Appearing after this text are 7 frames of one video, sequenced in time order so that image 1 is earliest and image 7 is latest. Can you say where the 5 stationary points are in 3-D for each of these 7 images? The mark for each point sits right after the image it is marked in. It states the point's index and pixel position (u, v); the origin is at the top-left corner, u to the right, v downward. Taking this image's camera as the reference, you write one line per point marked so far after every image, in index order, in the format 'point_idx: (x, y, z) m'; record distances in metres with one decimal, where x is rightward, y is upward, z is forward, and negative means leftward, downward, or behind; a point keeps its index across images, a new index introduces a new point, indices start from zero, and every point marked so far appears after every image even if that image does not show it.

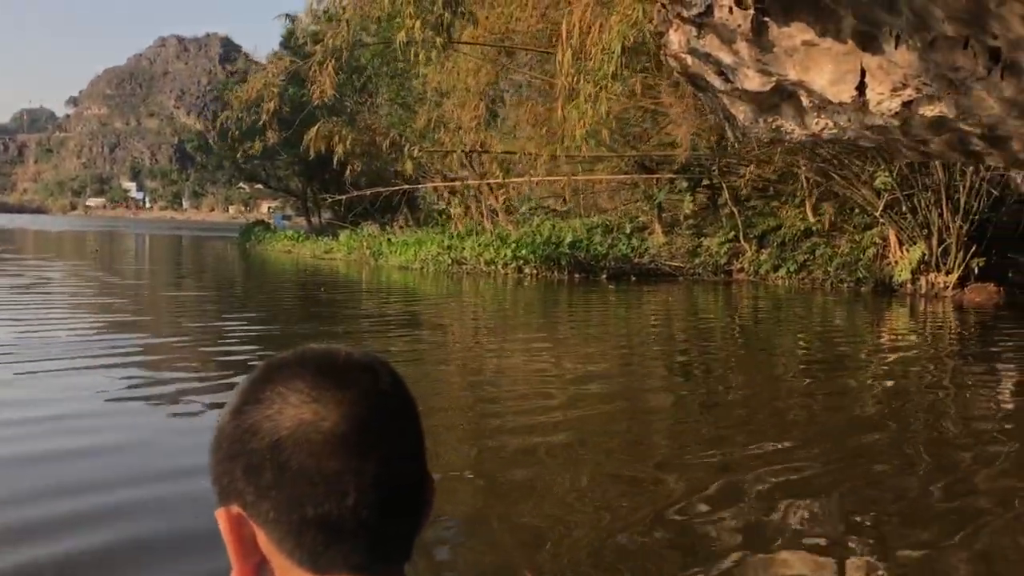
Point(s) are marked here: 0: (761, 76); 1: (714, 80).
0: (+1.1, +1.0, +4.5) m
1: (+1.0, +1.0, +4.8) m
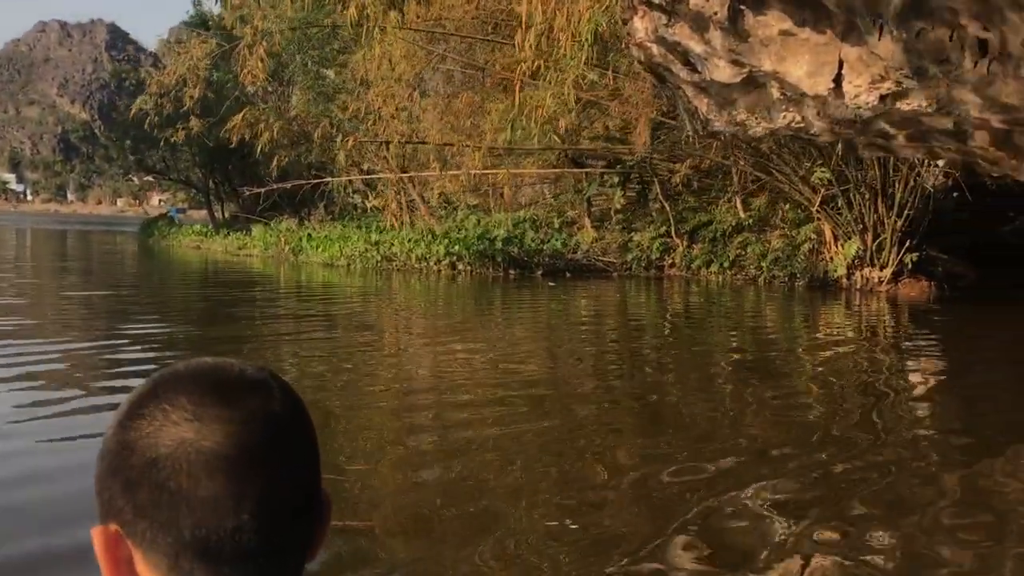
0: (+1.0, +1.0, +4.4) m
1: (+0.8, +1.0, +4.7) m
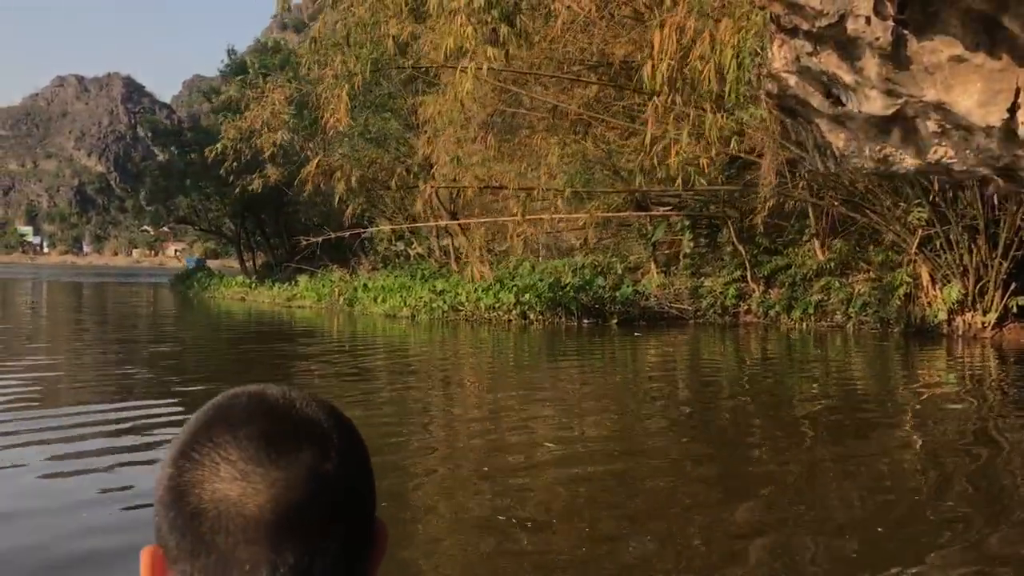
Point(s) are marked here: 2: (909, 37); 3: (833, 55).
0: (+1.5, +0.8, +4.0) m
1: (+1.3, +0.8, +4.3) m
2: (+1.5, +0.9, +3.7) m
3: (+1.3, +0.9, +4.0) m
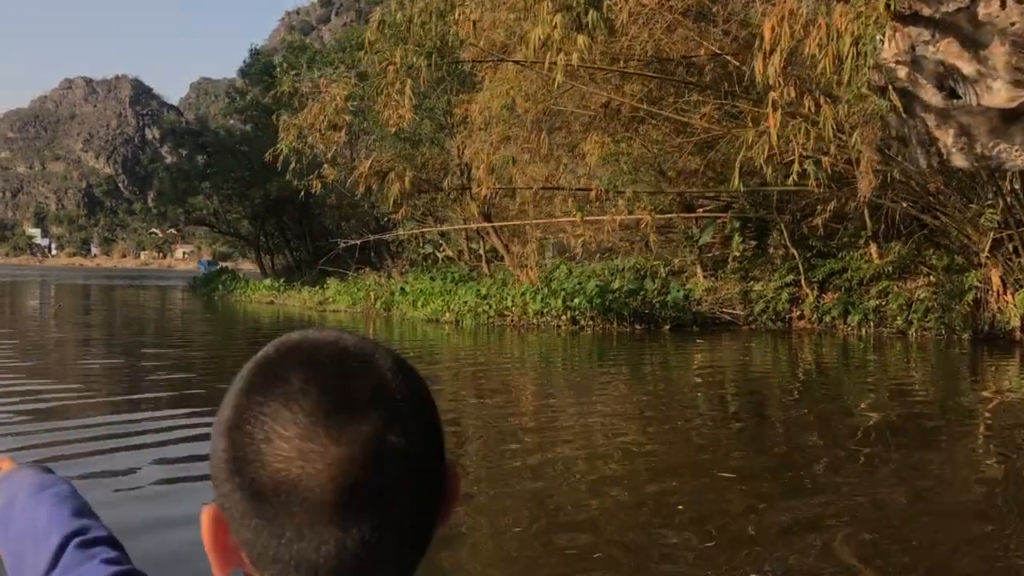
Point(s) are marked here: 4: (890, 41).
0: (+1.9, +0.7, +3.7) m
1: (+1.7, +0.8, +4.0) m
2: (+1.8, +0.9, +3.4) m
3: (+1.6, +0.9, +3.7) m
4: (+1.4, +1.0, +3.9) m
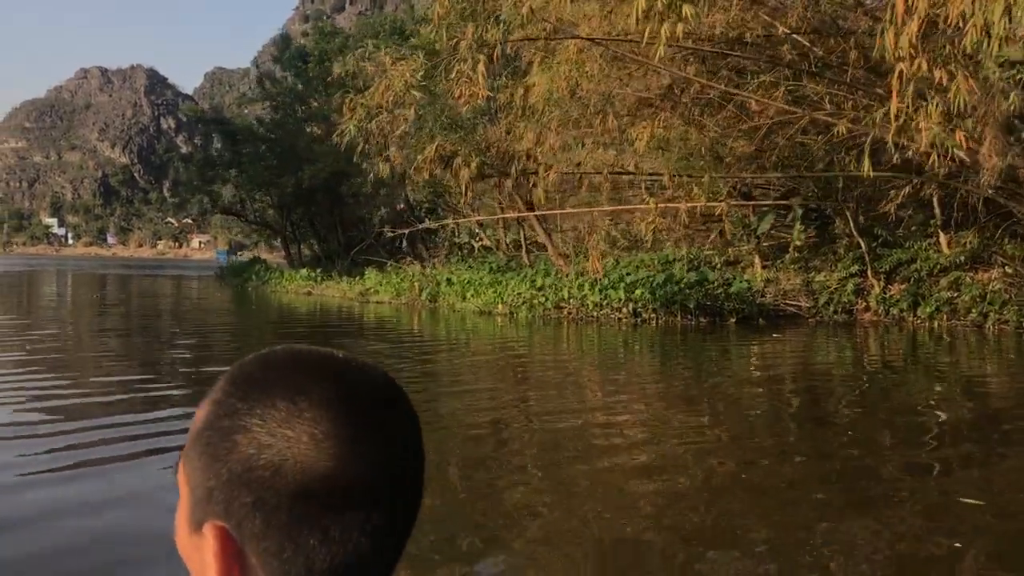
0: (+2.2, +0.8, +3.4) m
1: (+2.1, +0.8, +3.7) m
2: (+2.2, +0.9, +3.1) m
3: (+2.0, +0.9, +3.3) m
4: (+1.8, +1.0, +3.6) m
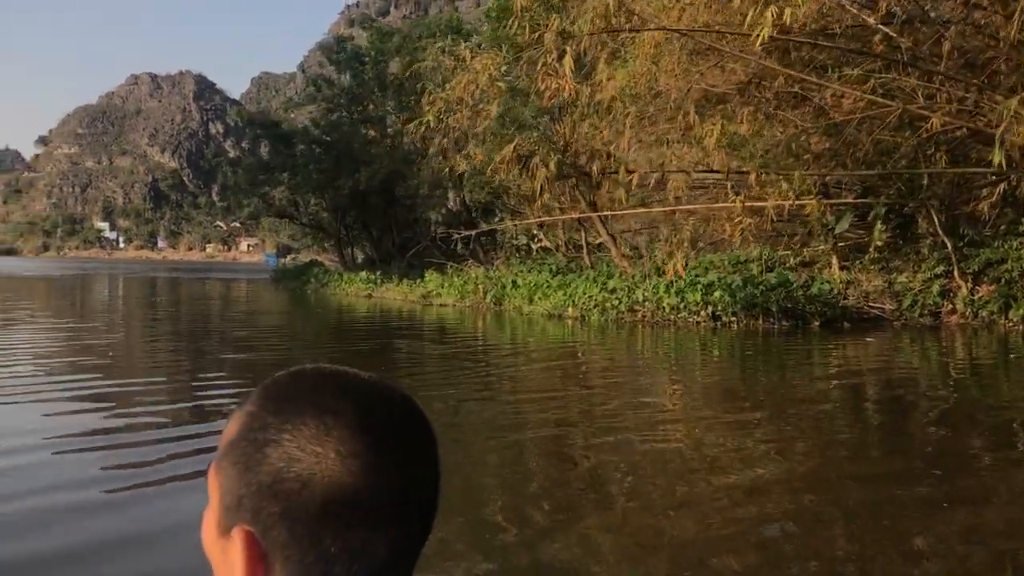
0: (+2.6, +0.8, +3.1) m
1: (+2.4, +0.8, +3.4) m
2: (+2.5, +0.9, +2.8) m
3: (+2.3, +0.9, +3.0) m
4: (+2.2, +1.0, +3.3) m
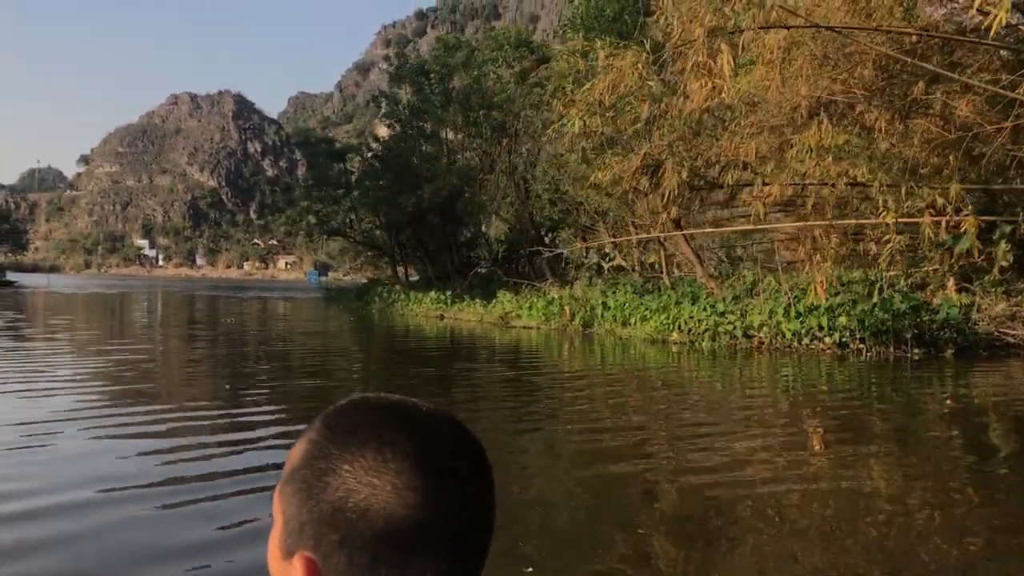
0: (+3.1, +0.7, +2.5) m
1: (+3.0, +0.7, +2.8) m
2: (+3.1, +0.8, +2.2) m
3: (+2.9, +0.8, +2.5) m
4: (+2.7, +0.9, +2.7) m
